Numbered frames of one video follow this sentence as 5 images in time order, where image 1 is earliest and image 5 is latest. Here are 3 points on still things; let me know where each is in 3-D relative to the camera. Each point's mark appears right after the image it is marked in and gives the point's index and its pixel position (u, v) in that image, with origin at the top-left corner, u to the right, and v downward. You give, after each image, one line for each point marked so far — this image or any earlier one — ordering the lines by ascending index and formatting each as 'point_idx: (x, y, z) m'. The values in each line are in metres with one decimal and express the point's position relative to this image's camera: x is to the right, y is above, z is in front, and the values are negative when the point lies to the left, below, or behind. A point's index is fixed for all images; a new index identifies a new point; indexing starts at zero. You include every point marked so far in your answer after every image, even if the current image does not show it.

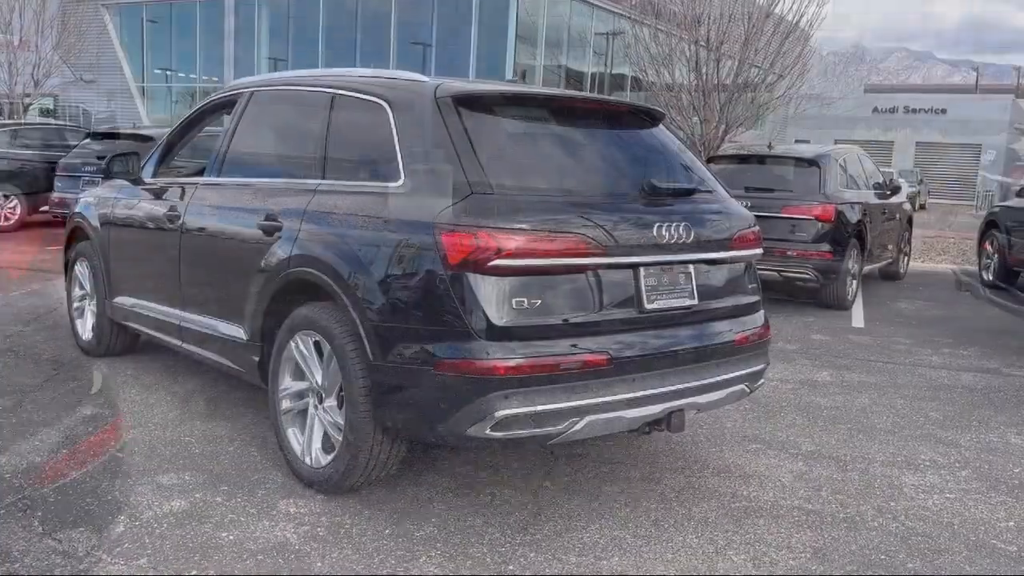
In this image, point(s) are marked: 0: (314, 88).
0: (-1.1, +1.1, +4.5) m
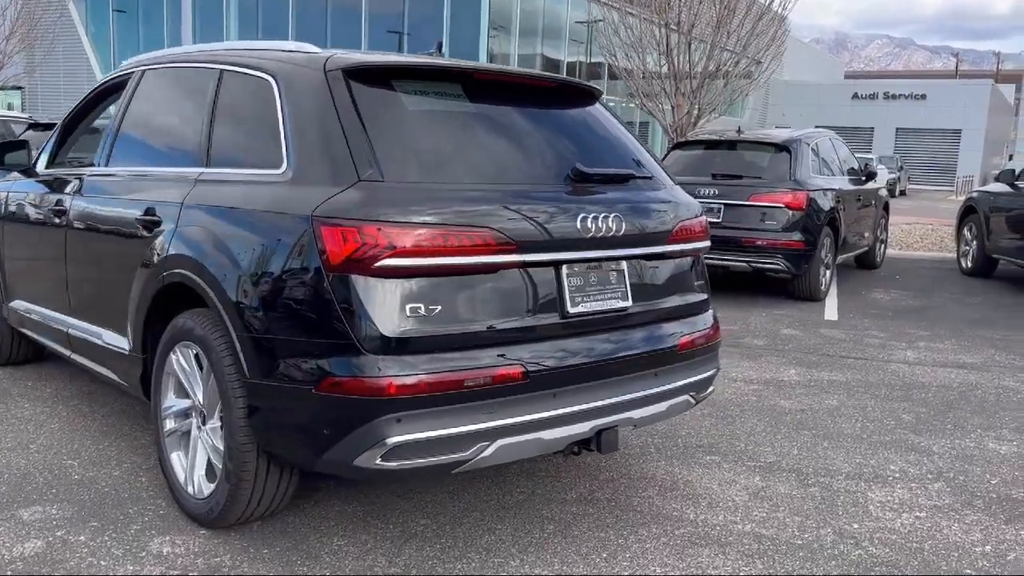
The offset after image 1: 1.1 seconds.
0: (-1.5, +1.1, +4.0) m
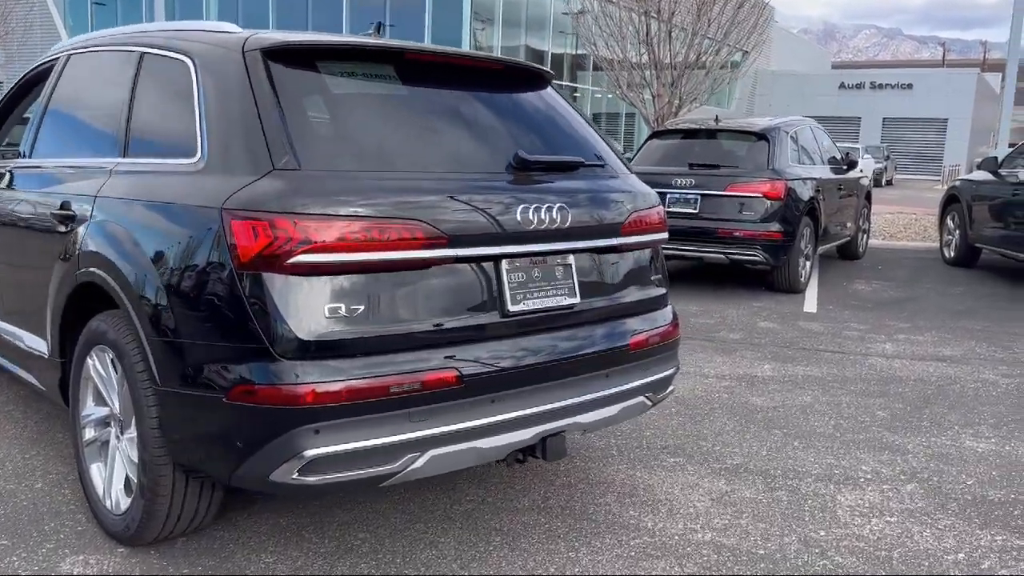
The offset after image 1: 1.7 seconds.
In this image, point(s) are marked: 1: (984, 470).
0: (-1.8, +1.1, +3.7) m
1: (+2.5, -1.0, +4.3) m
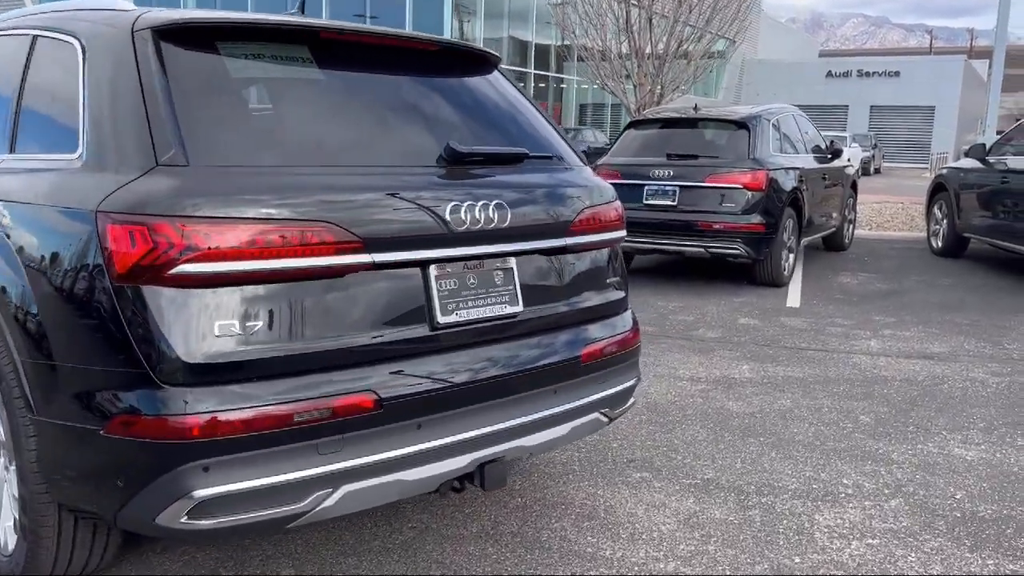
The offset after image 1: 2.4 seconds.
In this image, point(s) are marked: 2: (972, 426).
0: (-2.0, +1.0, +3.3) m
1: (+2.3, -1.0, +4.0) m
2: (+2.7, -0.8, +4.8) m
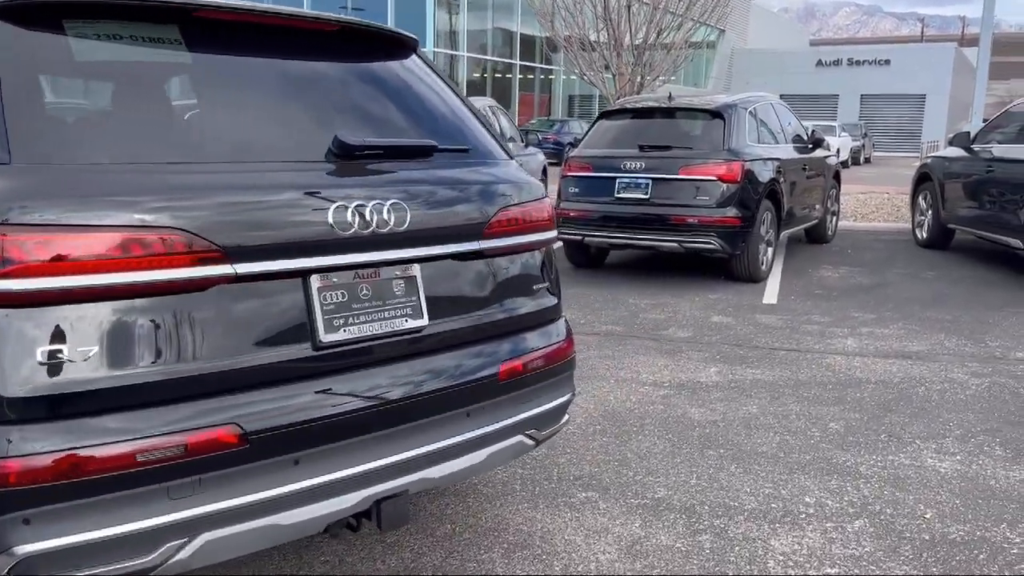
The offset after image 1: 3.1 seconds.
0: (-2.3, +1.0, +3.0) m
1: (+2.0, -1.0, +3.7) m
2: (+2.4, -0.8, +4.5) m
